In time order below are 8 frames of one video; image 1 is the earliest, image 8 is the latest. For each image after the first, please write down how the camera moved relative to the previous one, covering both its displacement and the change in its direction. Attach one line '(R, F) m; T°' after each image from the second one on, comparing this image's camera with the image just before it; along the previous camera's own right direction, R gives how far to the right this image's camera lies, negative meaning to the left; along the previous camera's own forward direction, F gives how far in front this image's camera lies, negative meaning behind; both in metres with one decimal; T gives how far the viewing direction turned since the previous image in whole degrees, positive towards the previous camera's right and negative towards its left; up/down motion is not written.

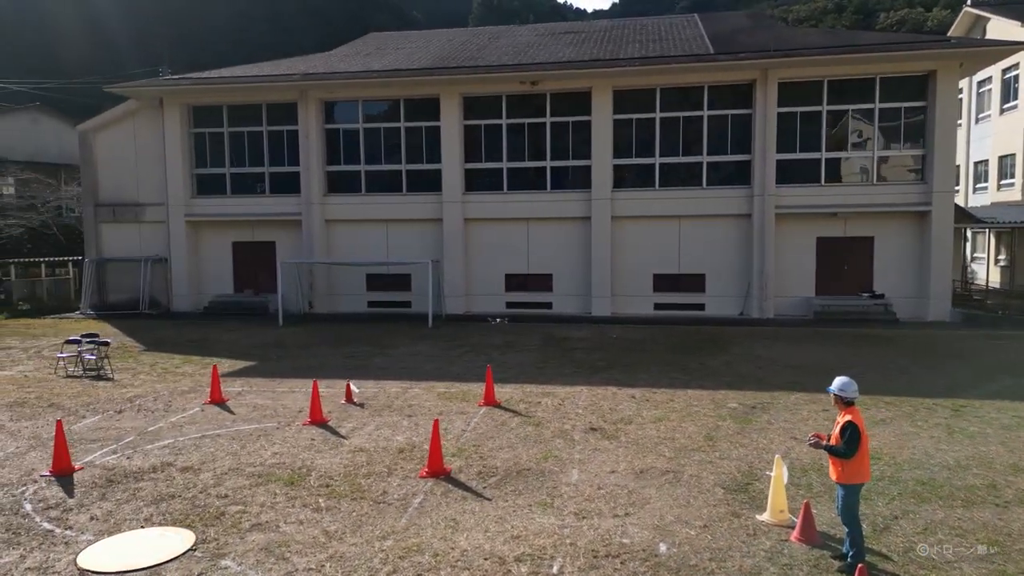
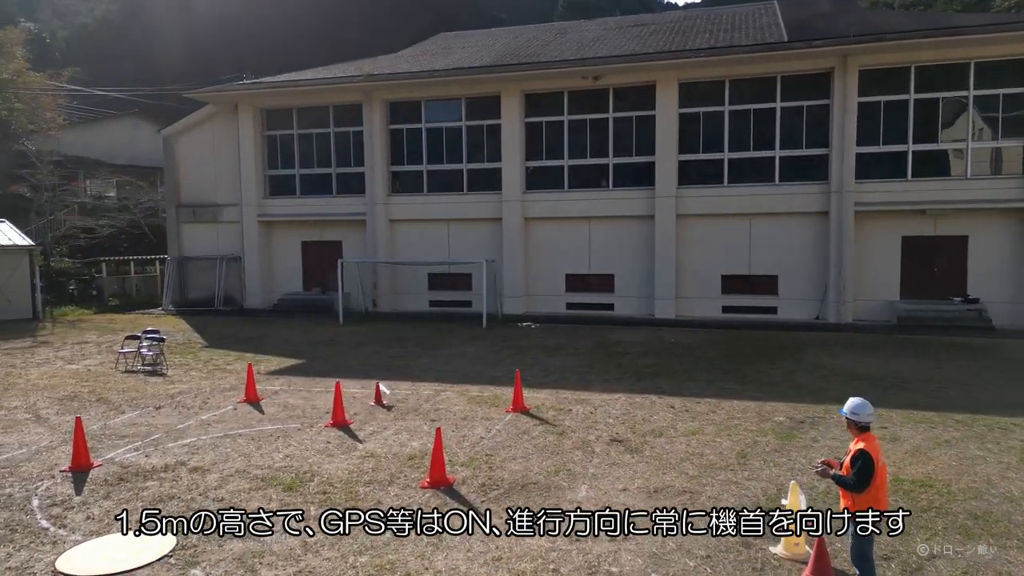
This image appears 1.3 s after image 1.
(+0.7, +0.4) m; -7°
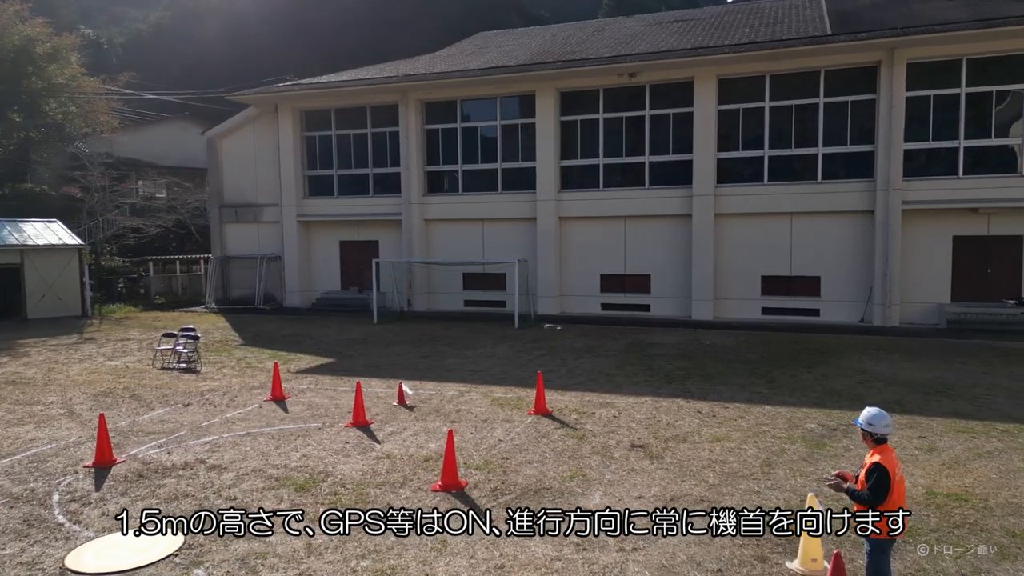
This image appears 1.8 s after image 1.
(+0.2, +0.1) m; -3°
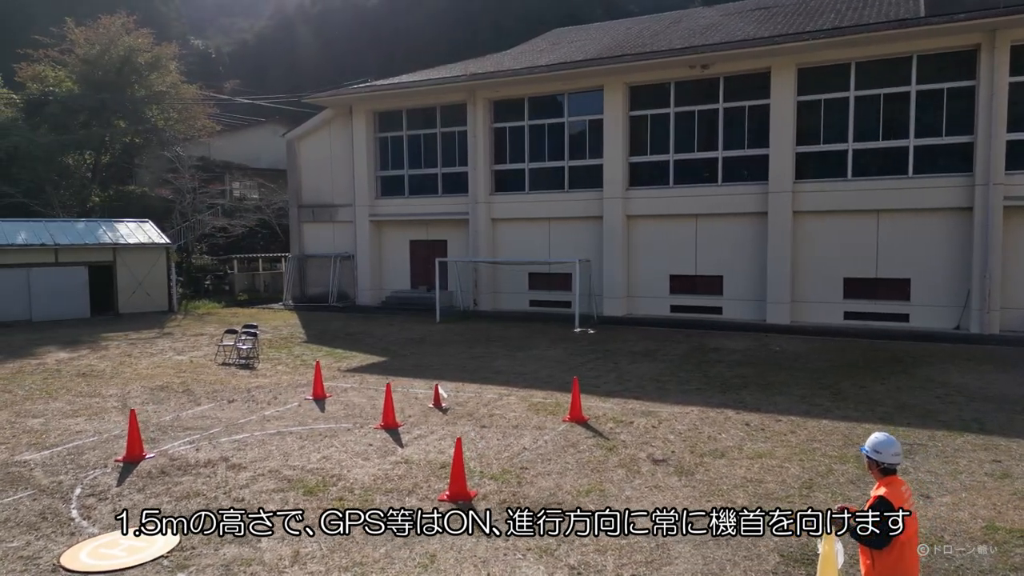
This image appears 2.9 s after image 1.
(+0.6, +0.3) m; -7°
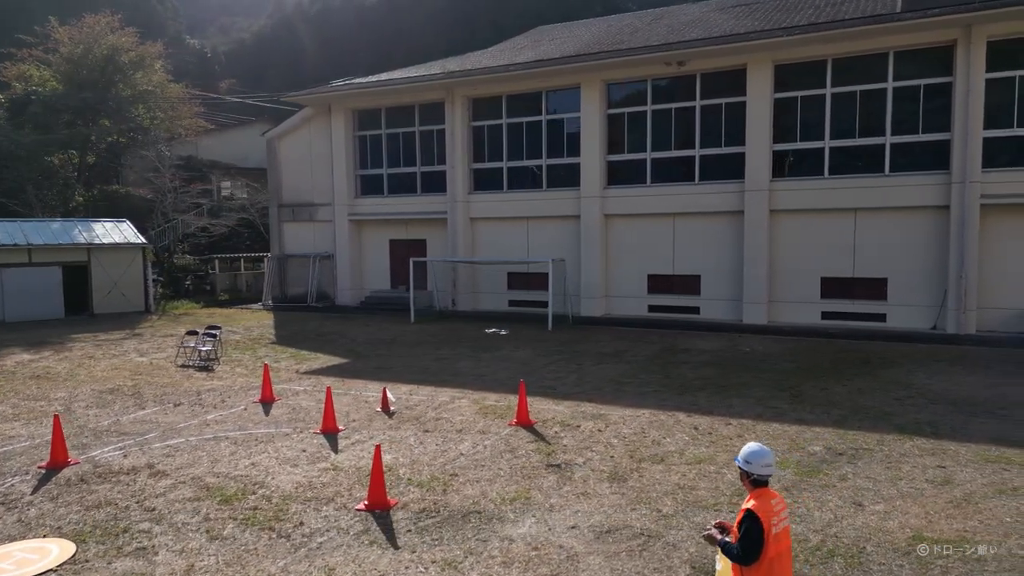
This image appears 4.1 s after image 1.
(+0.6, +0.2) m; 0°
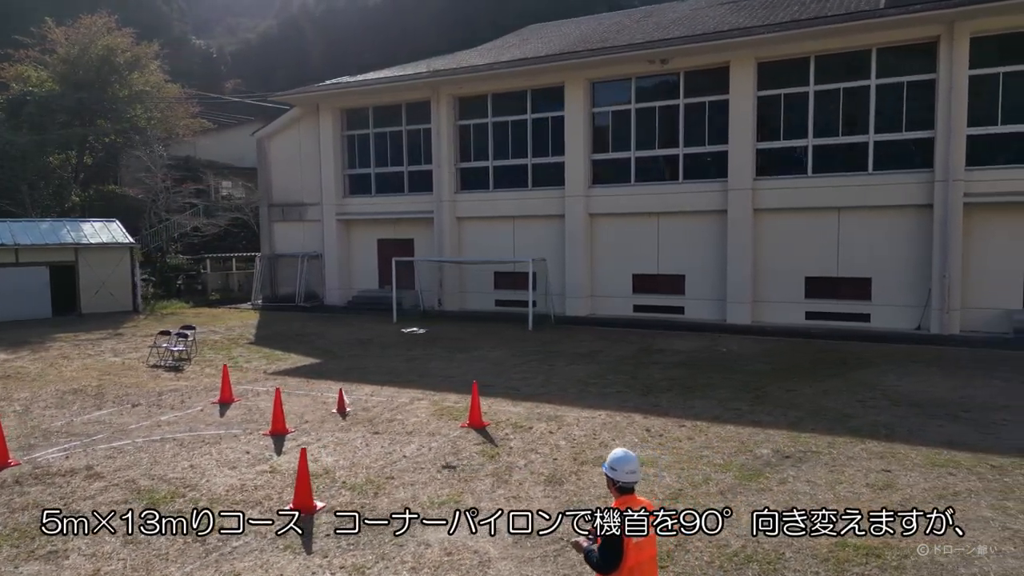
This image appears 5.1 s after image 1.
(+0.6, +0.1) m; -1°
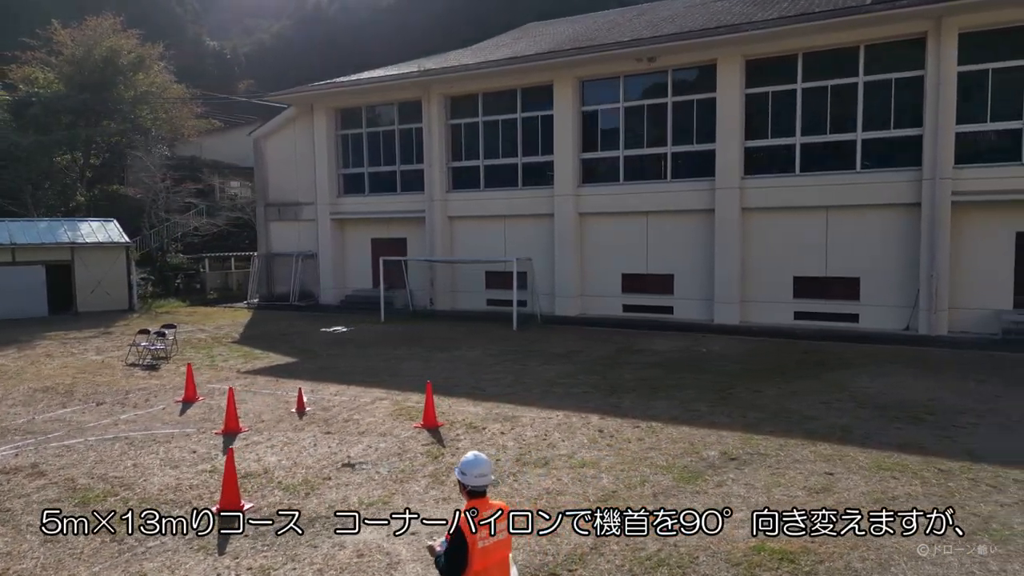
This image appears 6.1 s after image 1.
(+0.7, 0.0) m; -1°
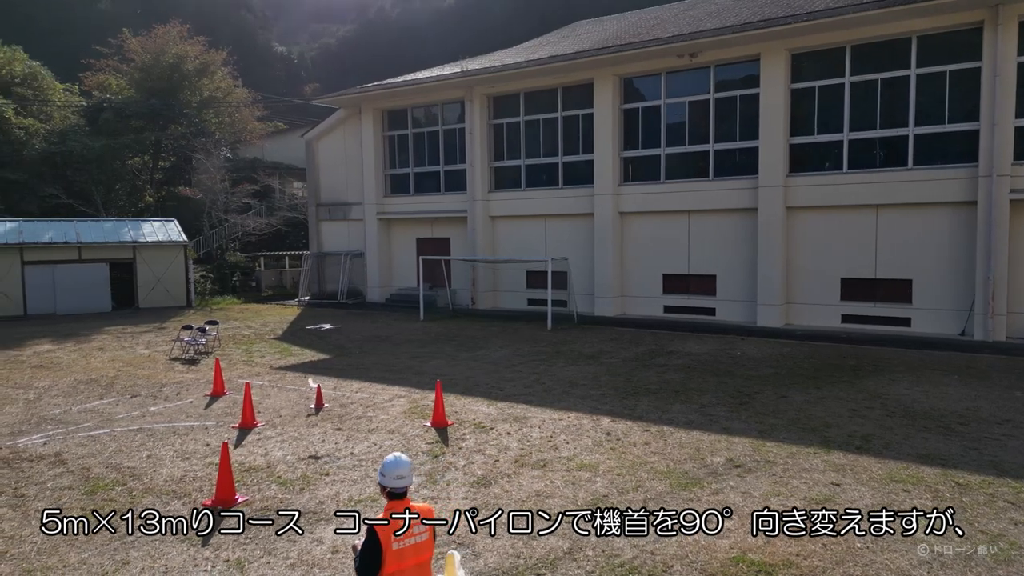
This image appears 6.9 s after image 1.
(+0.6, +0.1) m; -5°
